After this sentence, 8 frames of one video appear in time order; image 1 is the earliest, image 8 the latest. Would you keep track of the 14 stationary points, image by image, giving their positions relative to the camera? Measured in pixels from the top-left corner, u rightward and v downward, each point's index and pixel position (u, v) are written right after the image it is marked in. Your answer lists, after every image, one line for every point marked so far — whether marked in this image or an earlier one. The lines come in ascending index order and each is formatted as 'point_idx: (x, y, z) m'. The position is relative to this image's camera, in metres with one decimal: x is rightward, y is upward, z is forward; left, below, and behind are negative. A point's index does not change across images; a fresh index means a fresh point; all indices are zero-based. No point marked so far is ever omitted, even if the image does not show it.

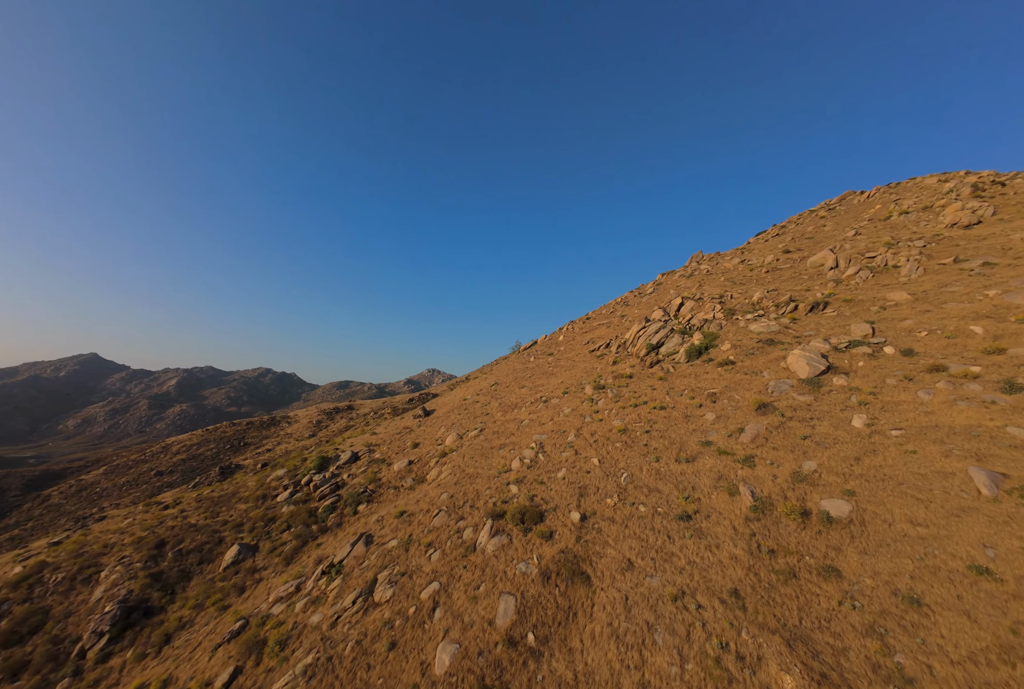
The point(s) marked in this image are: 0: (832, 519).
0: (+17.8, -9.8, +19.8) m
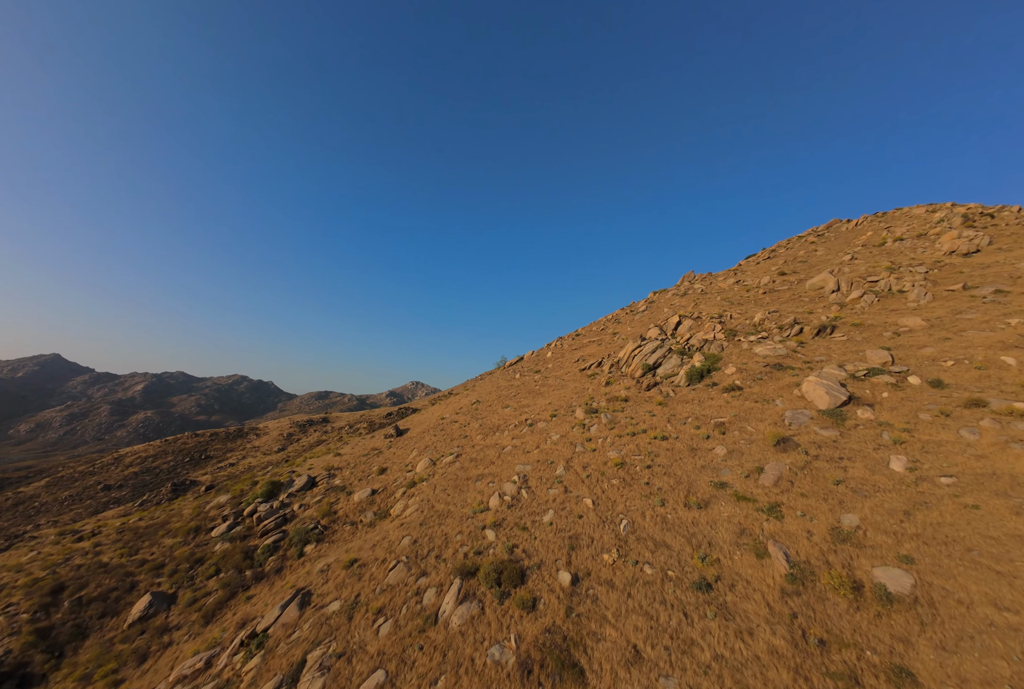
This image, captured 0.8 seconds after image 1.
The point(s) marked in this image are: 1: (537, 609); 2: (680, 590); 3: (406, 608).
0: (+16.6, -11.1, +15.6) m
1: (+1.3, -13.3, +17.8) m
2: (+8.2, -11.9, +17.3) m
3: (-5.8, -14.5, +19.6) m
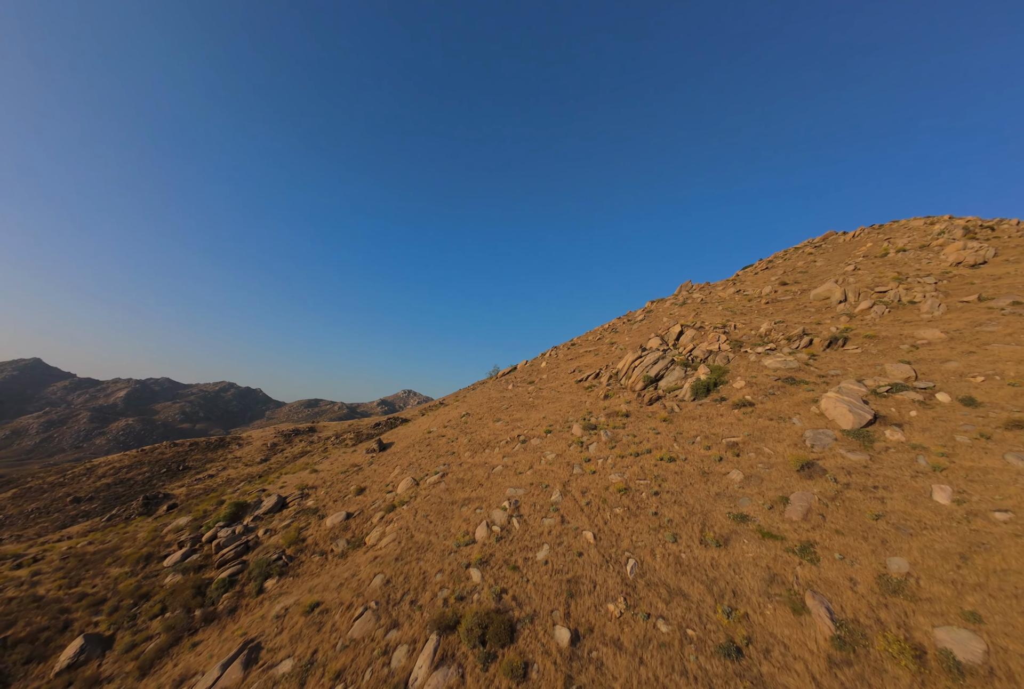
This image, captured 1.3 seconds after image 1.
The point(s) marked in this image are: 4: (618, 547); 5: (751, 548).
0: (+16.1, -11.6, +12.7) m
1: (+0.7, -13.7, +14.6) m
2: (+7.6, -12.4, +14.2) m
3: (-6.4, -14.8, +16.2) m
4: (+5.9, -11.3, +19.9) m
5: (+12.2, -10.4, +18.2) m
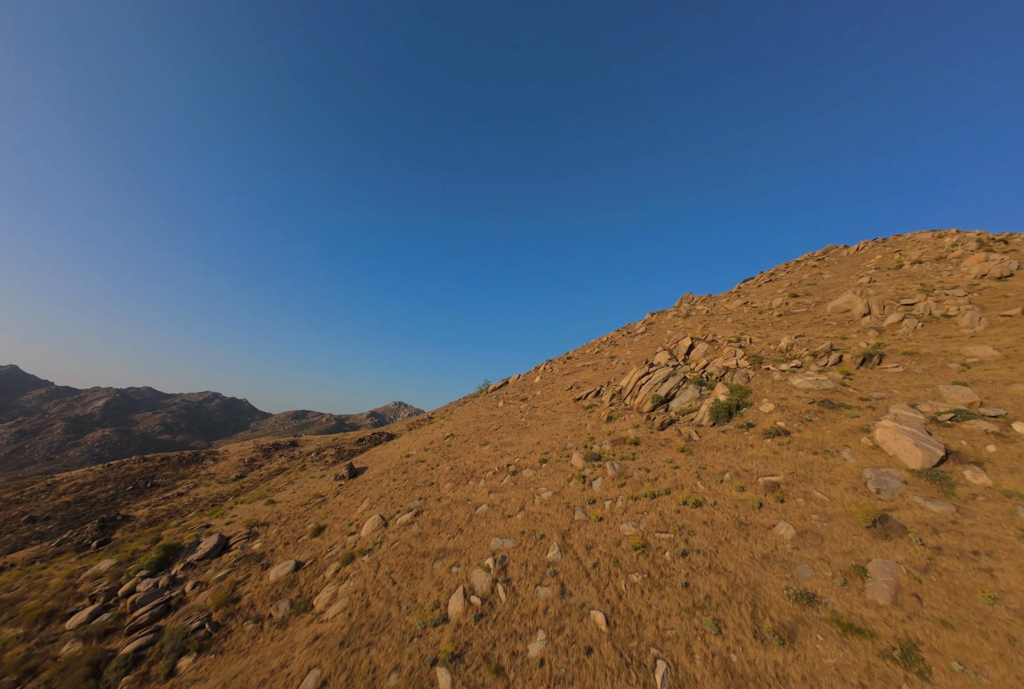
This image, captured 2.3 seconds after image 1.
0: (+15.5, -12.2, +7.5) m
1: (+0.1, -14.1, +9.0) m
2: (+7.0, -12.9, +8.9) m
3: (-7.1, -15.2, +10.4) m
4: (+5.2, -12.0, +14.6) m
5: (+11.5, -11.0, +13.0) m
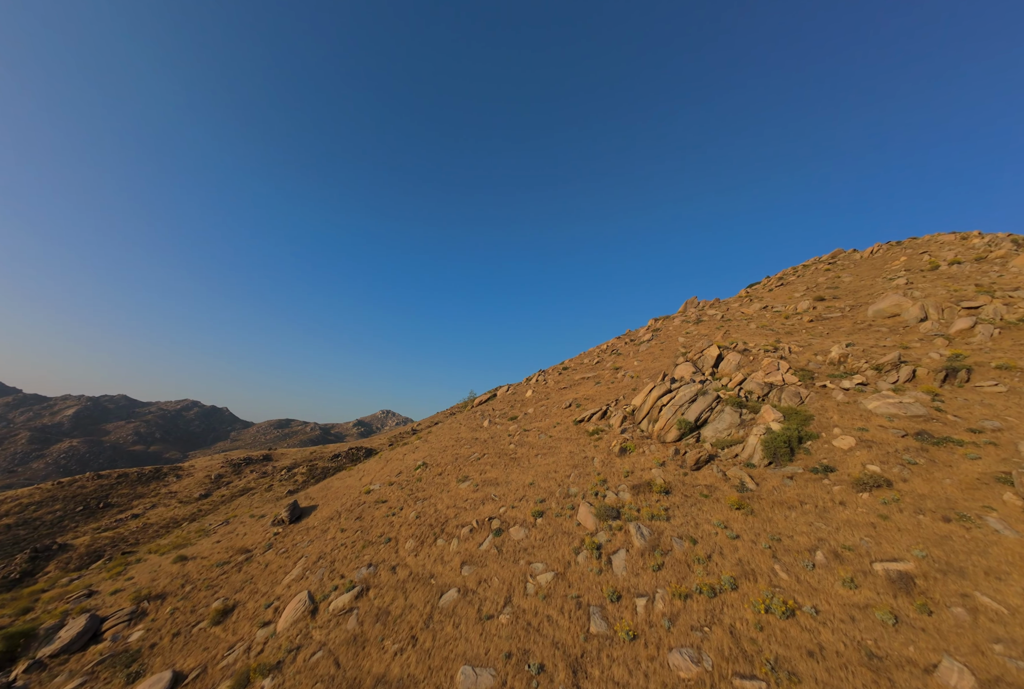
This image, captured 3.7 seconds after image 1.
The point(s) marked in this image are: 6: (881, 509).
0: (+15.1, -12.4, -0.3) m
1: (-0.4, -14.2, +0.8) m
2: (+6.5, -13.1, +0.9) m
3: (-7.6, -15.4, +2.0) m
4: (+4.6, -12.3, +6.5) m
5: (+11.0, -11.3, +5.2) m
6: (+17.1, -7.4, +16.8) m
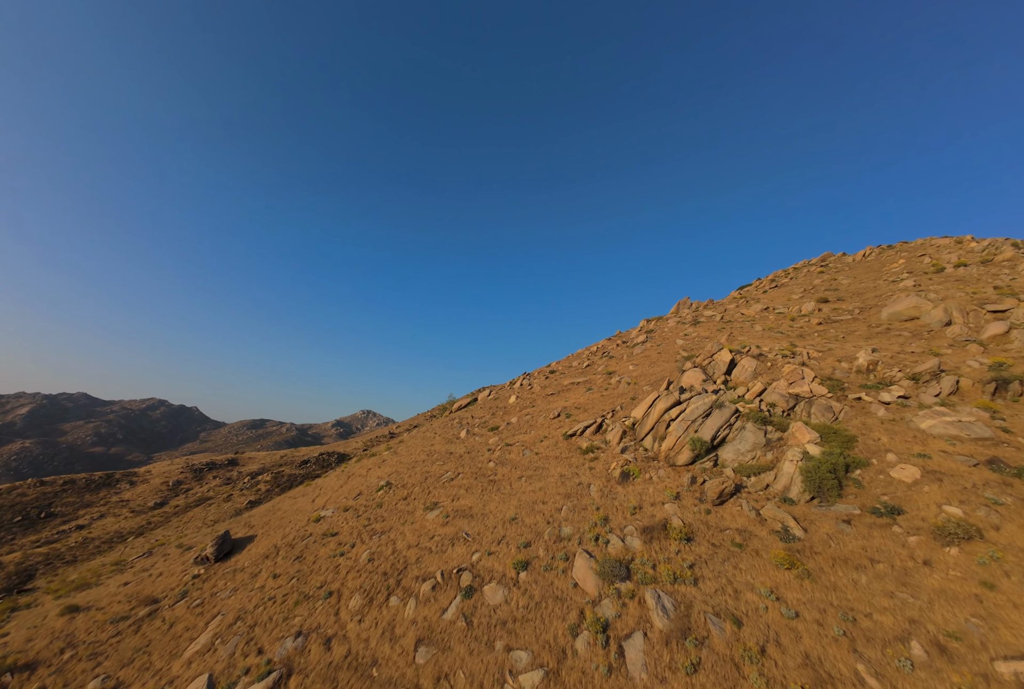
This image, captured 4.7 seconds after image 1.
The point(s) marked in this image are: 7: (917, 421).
0: (+14.9, -12.6, -4.6) m
1: (-0.7, -14.2, -4.2) m
2: (+6.3, -13.2, -3.8) m
3: (-7.9, -15.3, -3.3) m
4: (+4.1, -12.4, +1.7) m
5: (+10.5, -11.5, +0.7) m
6: (+16.2, -7.7, +12.5) m
7: (+22.7, -4.1, +20.1) m
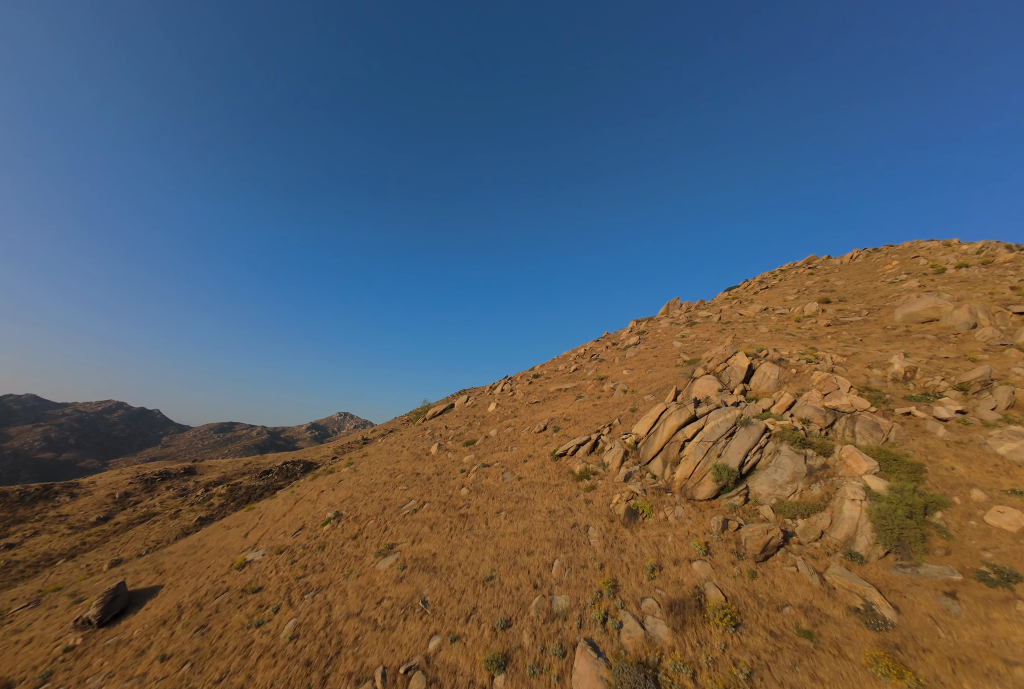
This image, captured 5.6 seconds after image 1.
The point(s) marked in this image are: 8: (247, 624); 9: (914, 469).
0: (+15.0, -12.6, -8.8) m
1: (-0.6, -14.1, -9.2) m
2: (+6.4, -13.1, -8.5) m
3: (-7.9, -15.2, -8.7) m
4: (+3.9, -12.4, -3.0) m
5: (+10.4, -11.5, -3.8) m
6: (+15.5, -7.8, +8.4) m
7: (+21.6, -4.3, +16.2) m
8: (-12.7, -13.3, +17.6) m
9: (+17.1, -5.2, +15.3) m
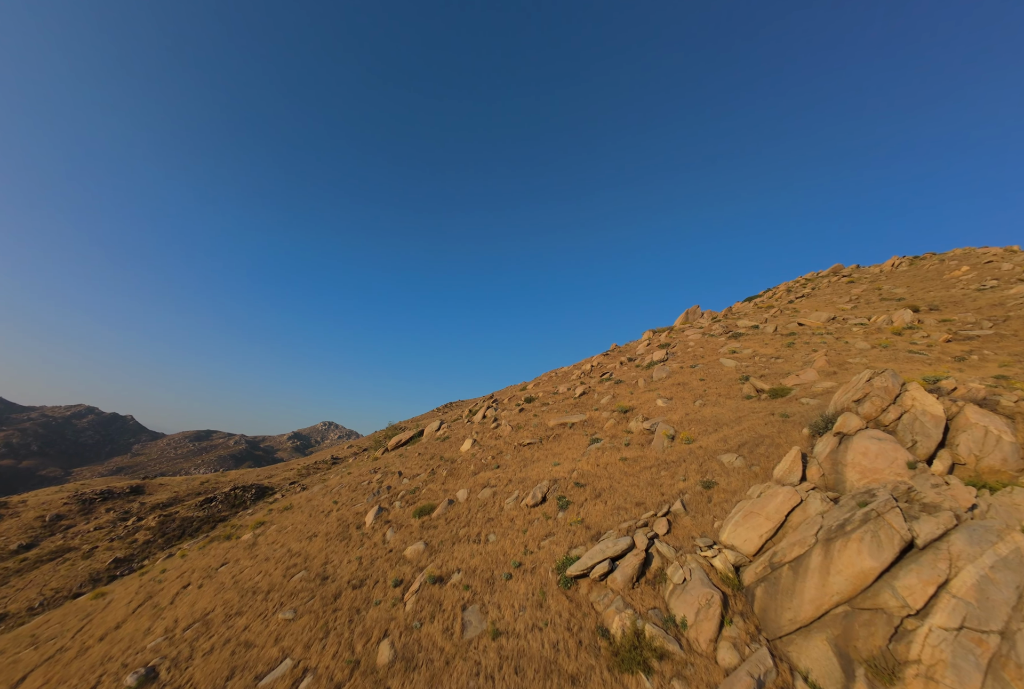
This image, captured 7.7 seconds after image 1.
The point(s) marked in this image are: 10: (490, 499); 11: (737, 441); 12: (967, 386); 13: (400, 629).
0: (+14.5, -12.5, -20.1) m
1: (-1.1, -13.7, -20.8) m
2: (+5.9, -12.9, -19.9) m
3: (-8.4, -14.6, -20.5) m
4: (+3.4, -12.2, -14.5) m
5: (+9.8, -11.5, -15.1) m
6: (+14.8, -8.2, -2.7) m
7: (+20.8, -5.2, +5.3) m
8: (-13.7, -13.3, +5.7) m
9: (+16.3, -5.8, +4.3) m
10: (-1.2, -8.1, +19.4) m
11: (+10.0, -4.2, +16.1) m
12: (+18.2, -1.9, +14.8) m
13: (-3.7, -9.6, +12.6) m
